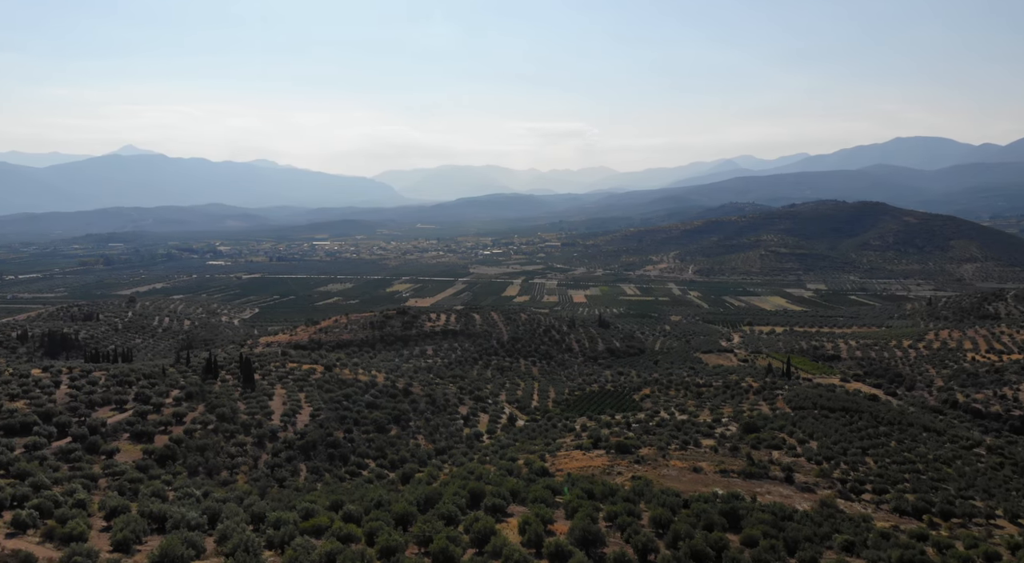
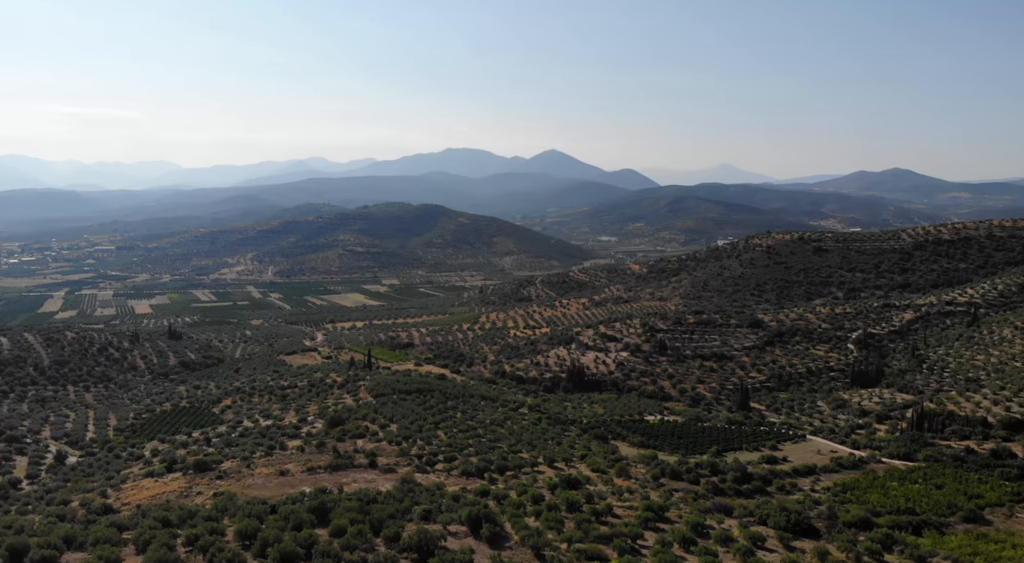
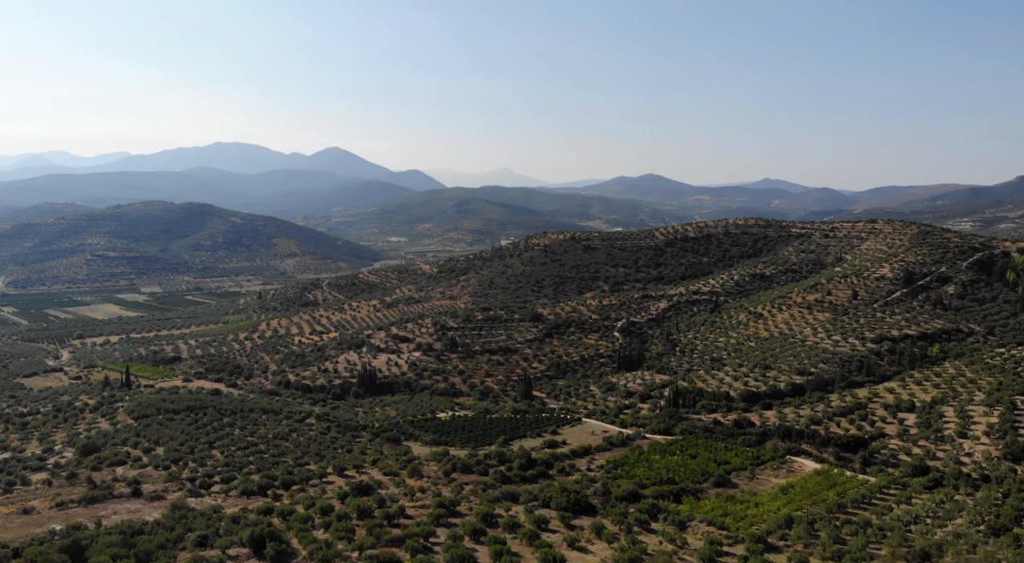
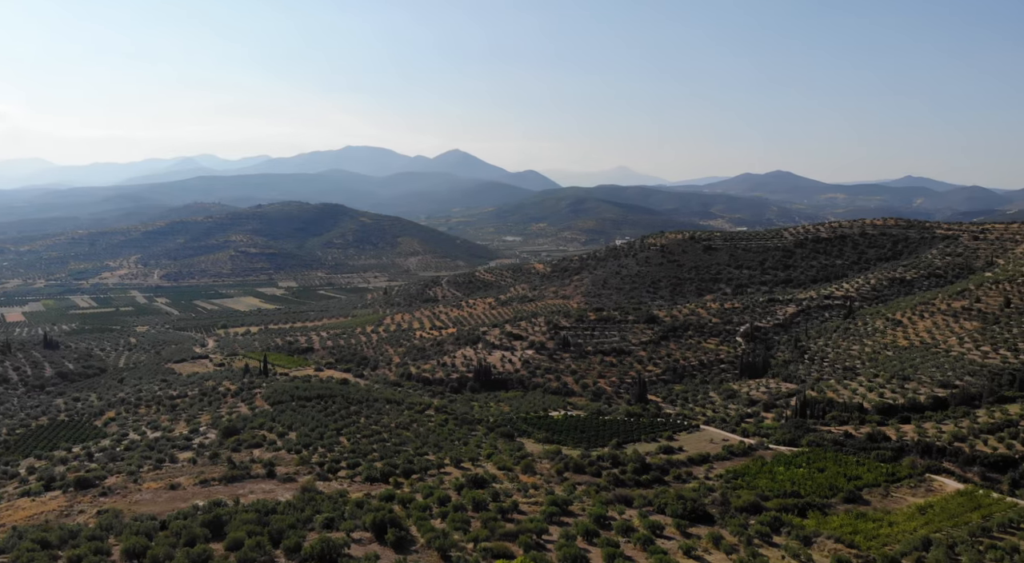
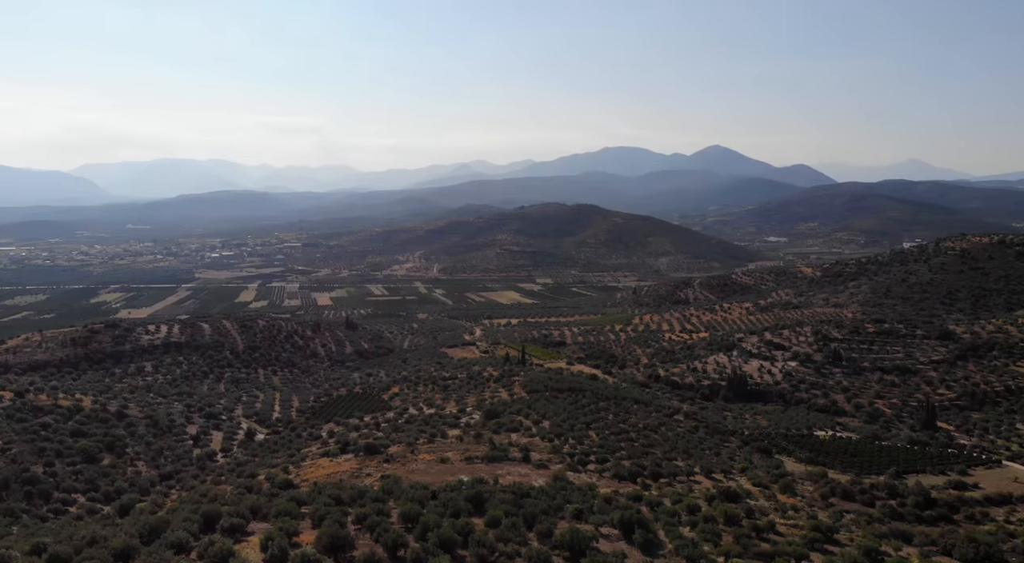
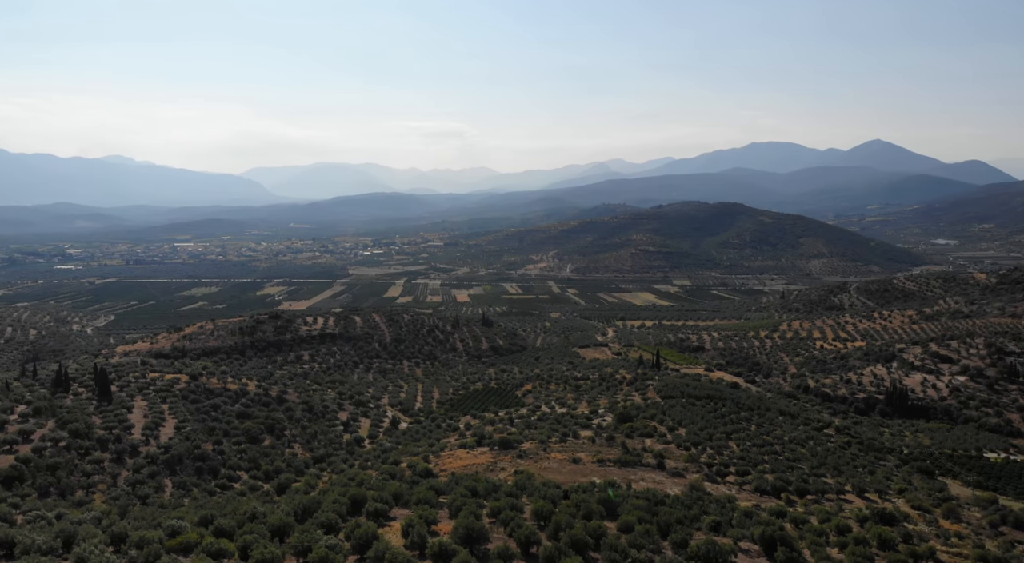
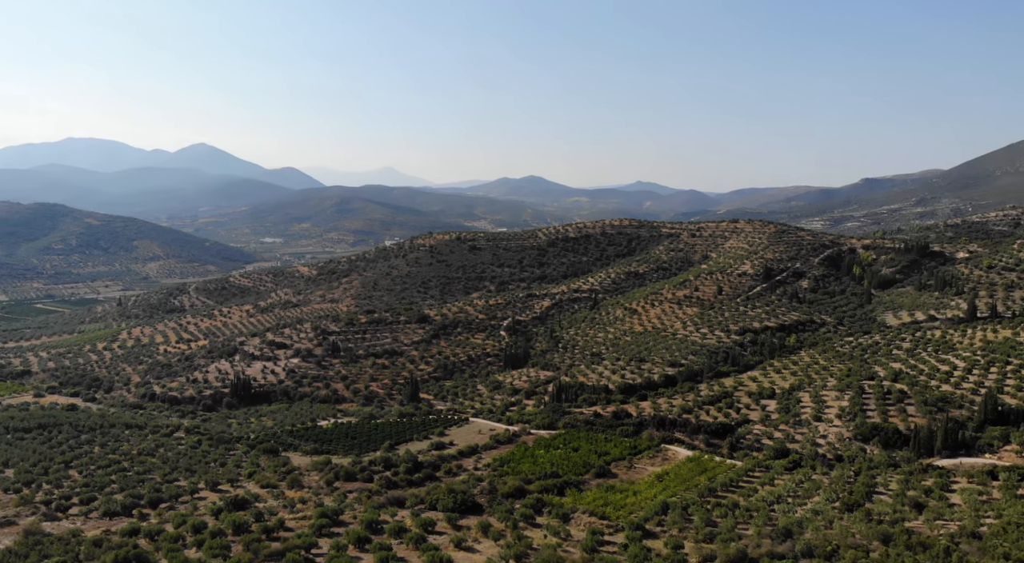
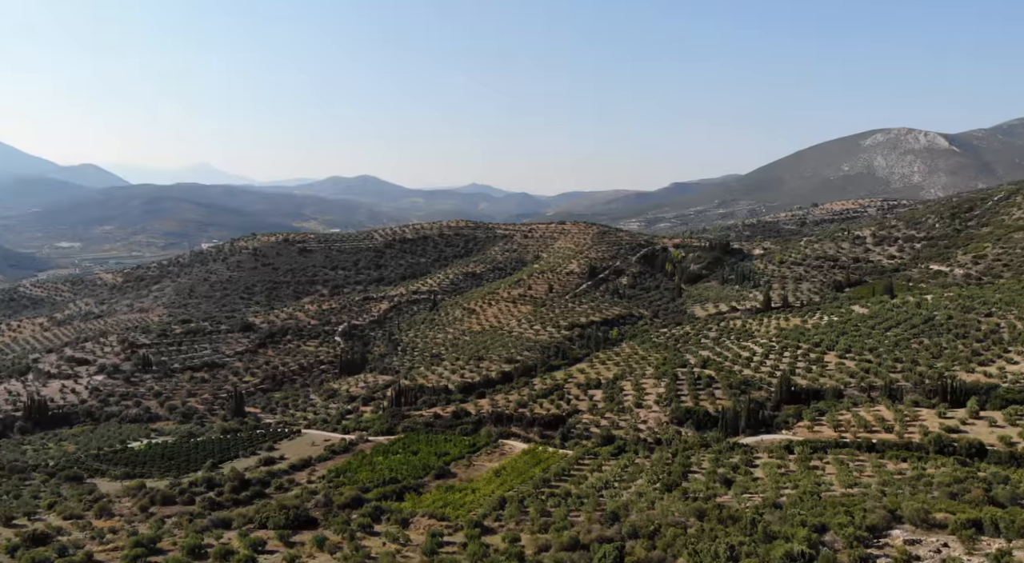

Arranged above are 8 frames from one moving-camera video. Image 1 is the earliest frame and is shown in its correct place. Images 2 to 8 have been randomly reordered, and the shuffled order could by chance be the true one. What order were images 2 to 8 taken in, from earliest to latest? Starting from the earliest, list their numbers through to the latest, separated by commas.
6, 5, 2, 4, 3, 7, 8
